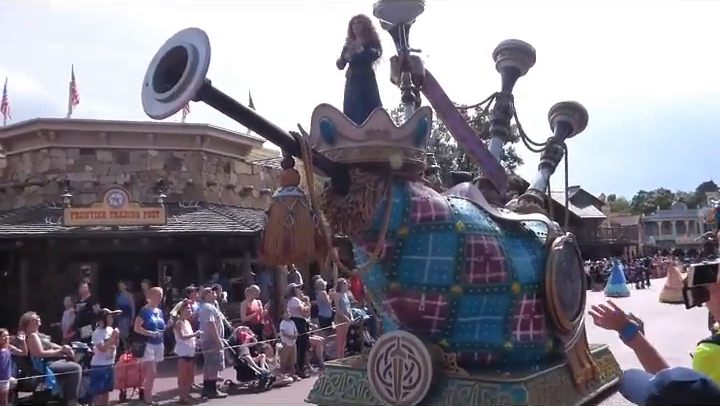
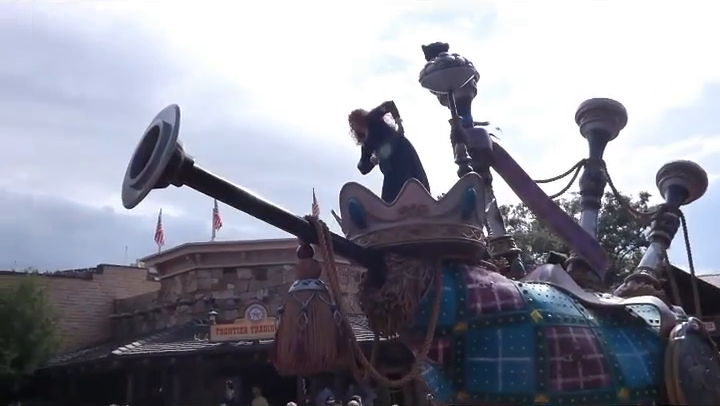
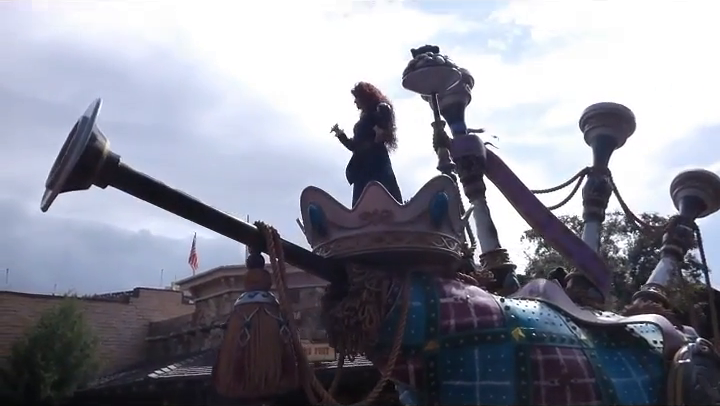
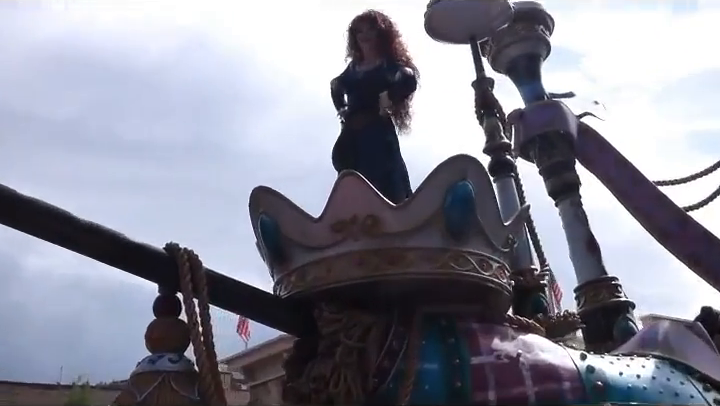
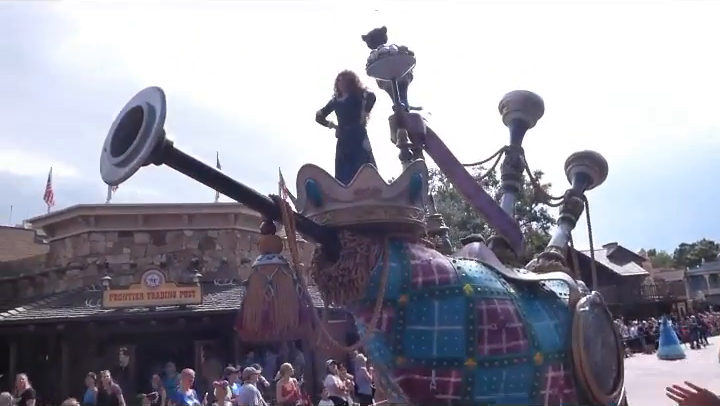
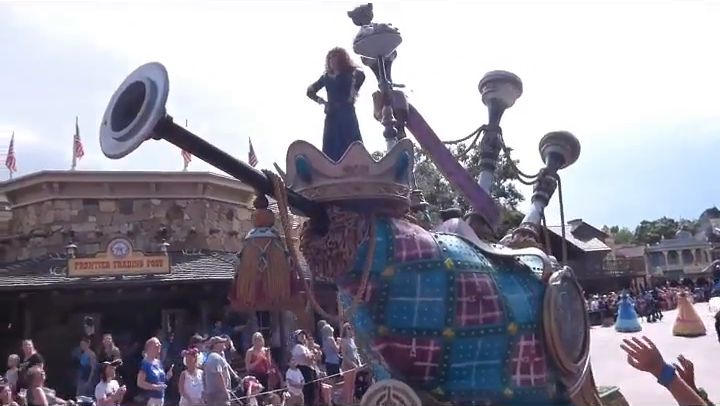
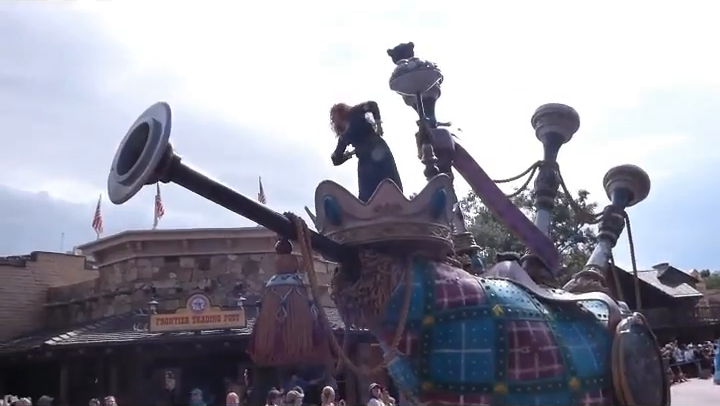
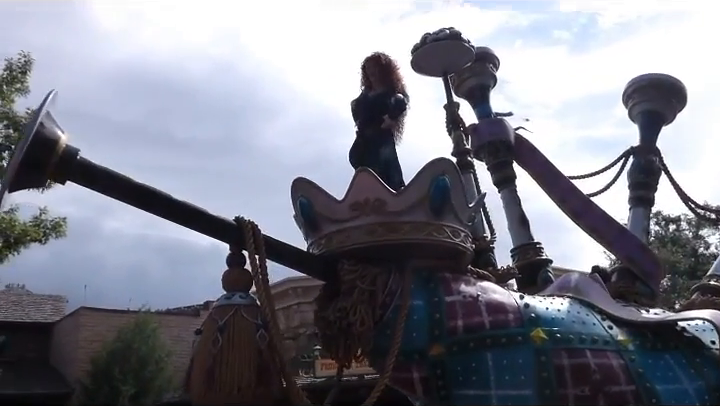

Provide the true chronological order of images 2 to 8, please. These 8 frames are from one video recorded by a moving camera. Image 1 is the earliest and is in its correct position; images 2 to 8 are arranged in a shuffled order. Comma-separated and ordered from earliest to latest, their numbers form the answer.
6, 5, 7, 2, 3, 8, 4
